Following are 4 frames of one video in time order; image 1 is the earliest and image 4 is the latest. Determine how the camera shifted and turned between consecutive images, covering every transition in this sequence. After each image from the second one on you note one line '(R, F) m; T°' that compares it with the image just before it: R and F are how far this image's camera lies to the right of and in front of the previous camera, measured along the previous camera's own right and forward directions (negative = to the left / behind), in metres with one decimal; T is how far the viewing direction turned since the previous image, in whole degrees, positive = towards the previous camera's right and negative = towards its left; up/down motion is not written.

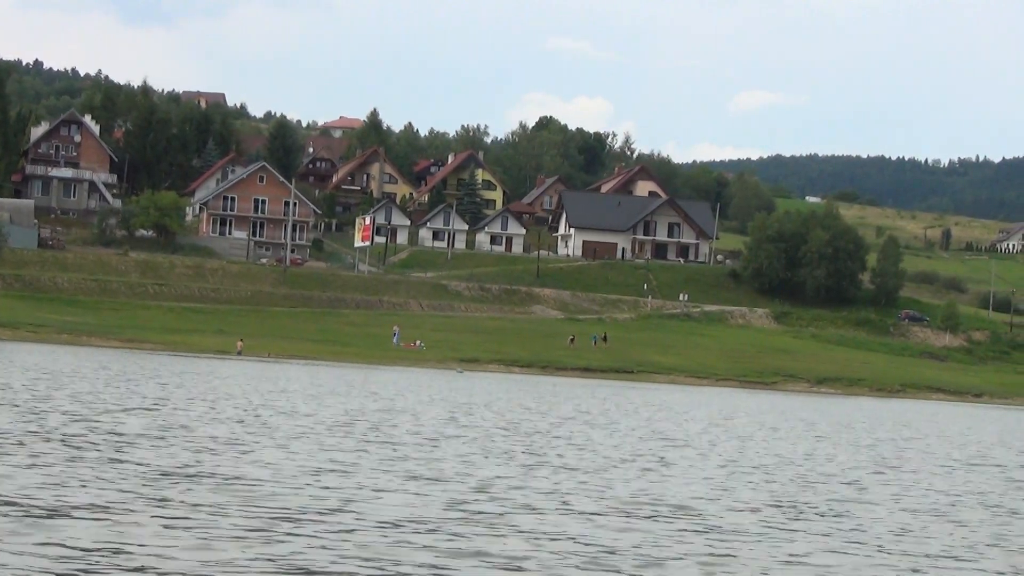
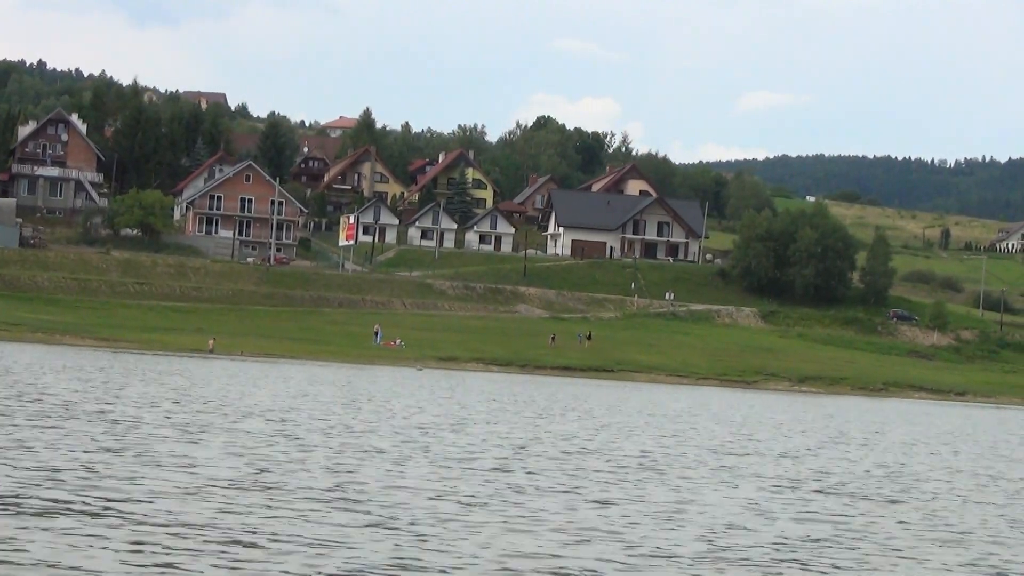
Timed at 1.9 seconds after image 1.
(+1.4, +0.3) m; 0°
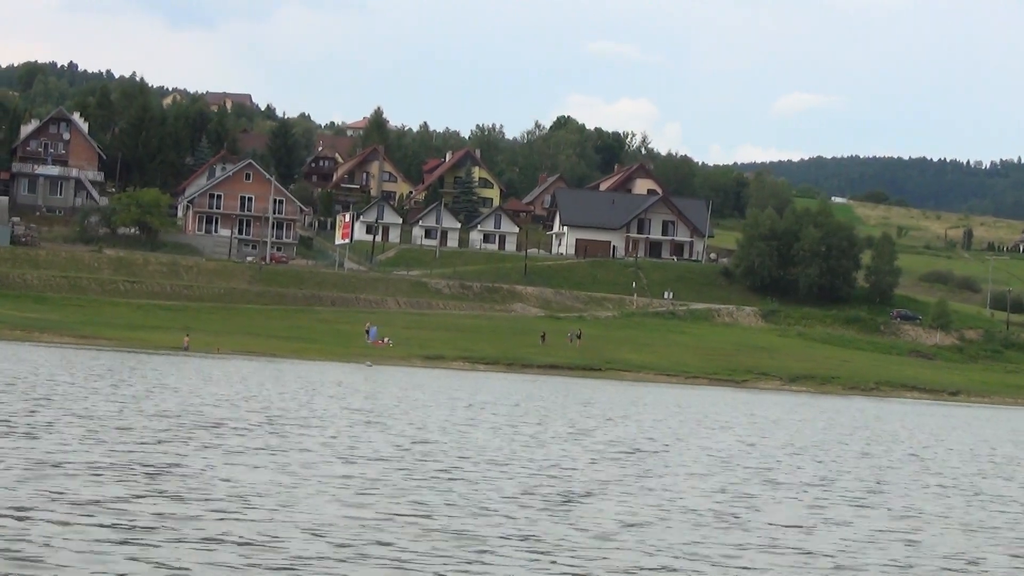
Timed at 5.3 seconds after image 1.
(+2.5, +0.8) m; -1°
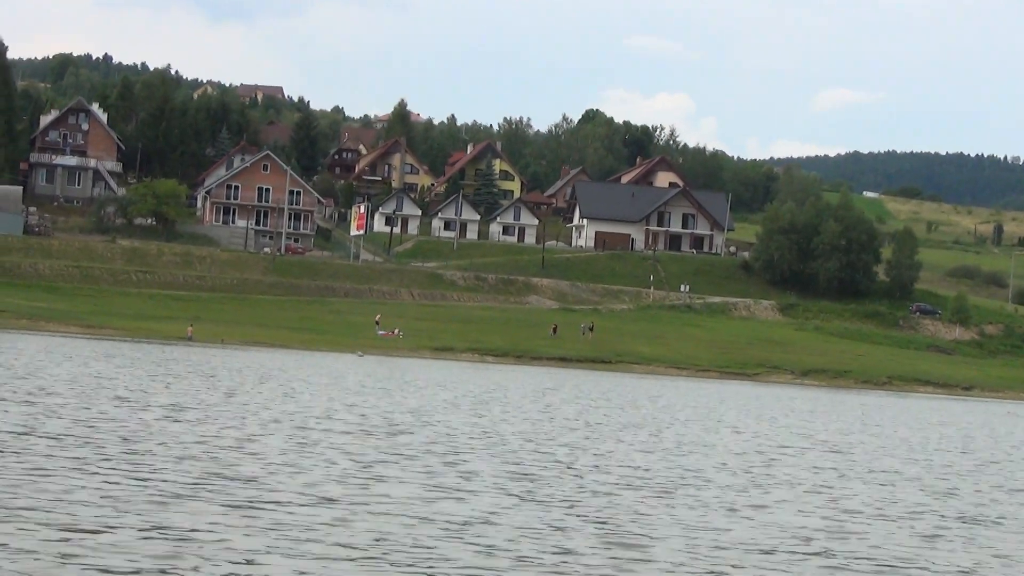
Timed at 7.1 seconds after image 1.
(+1.3, +0.6) m; -1°
